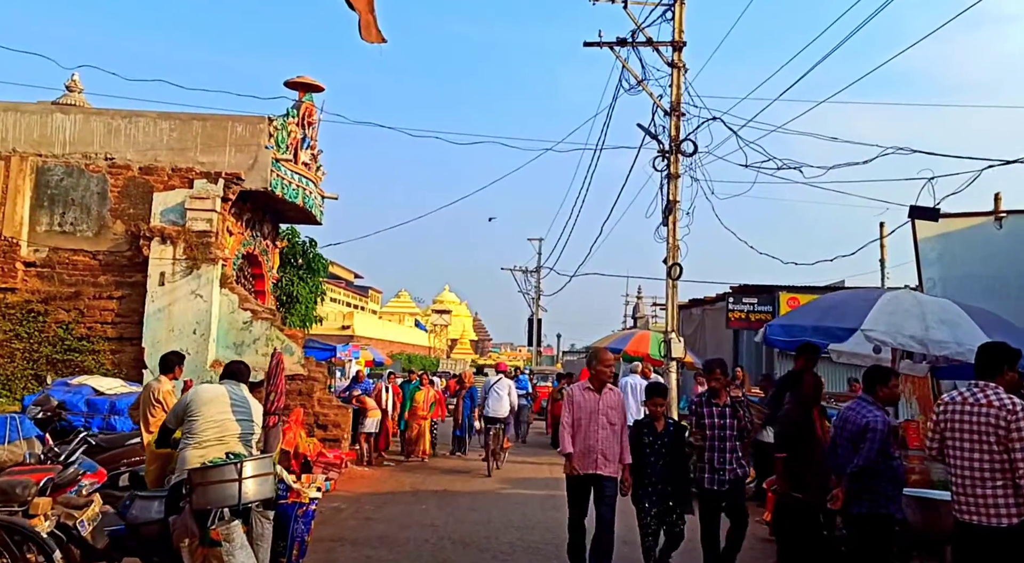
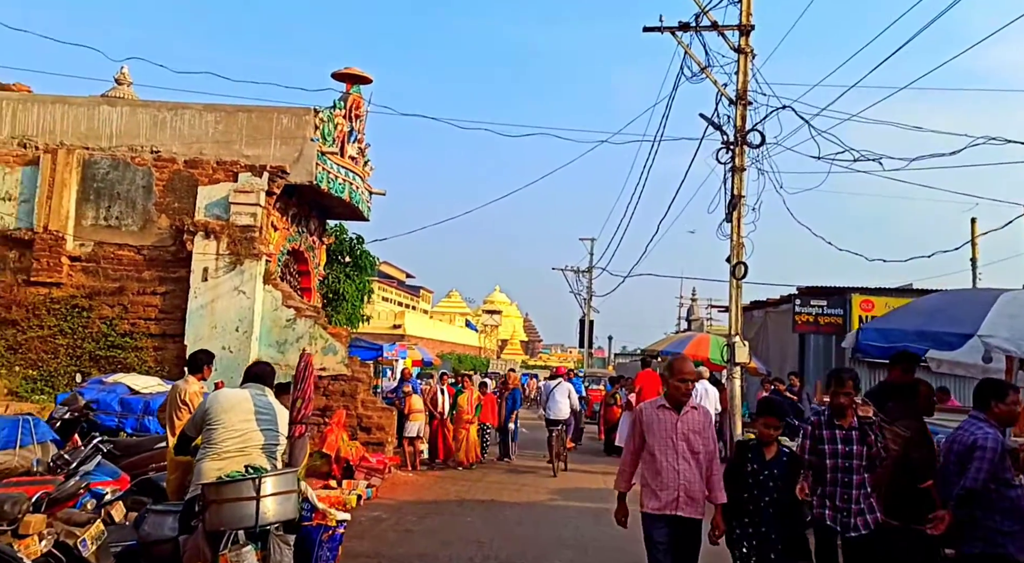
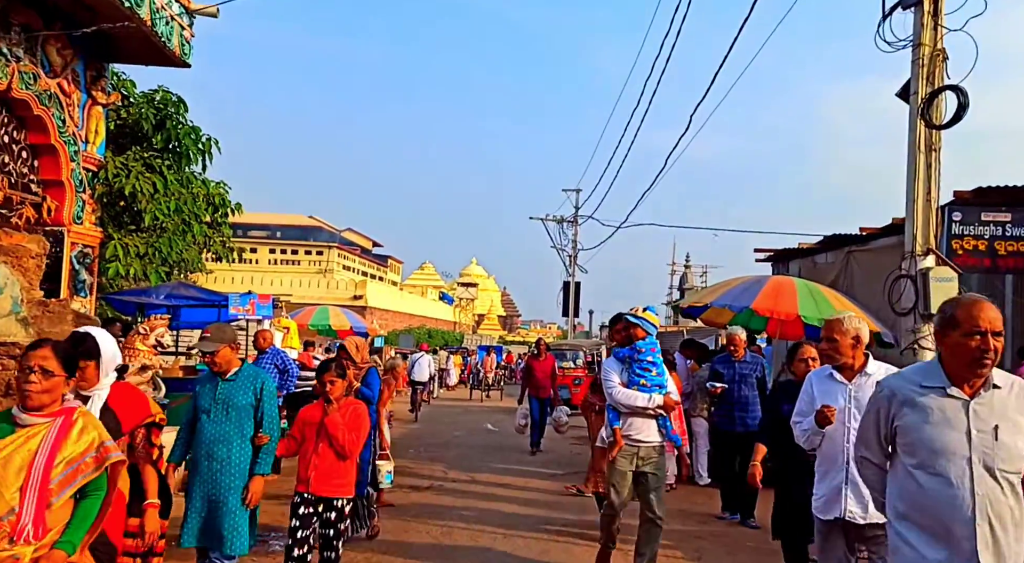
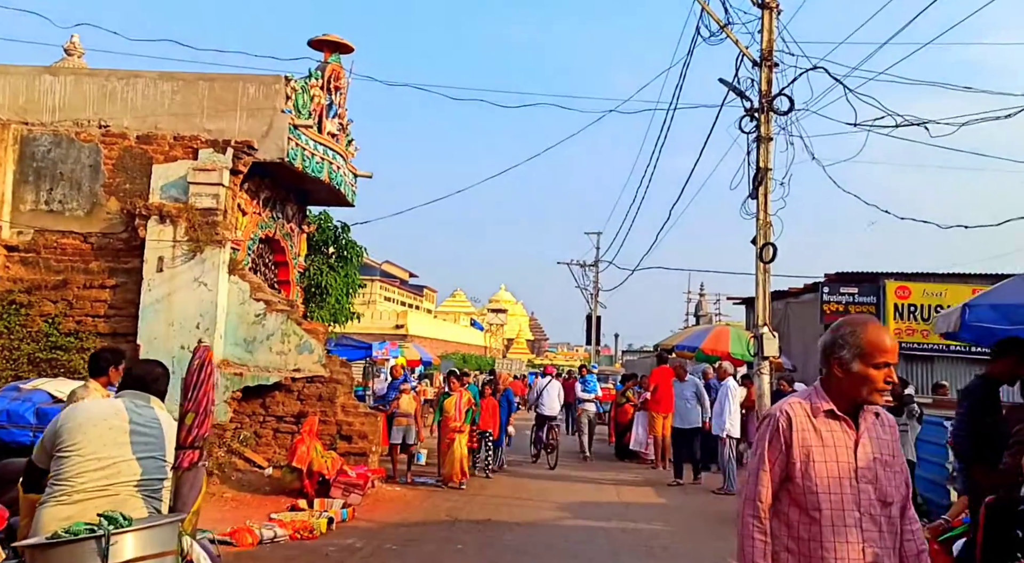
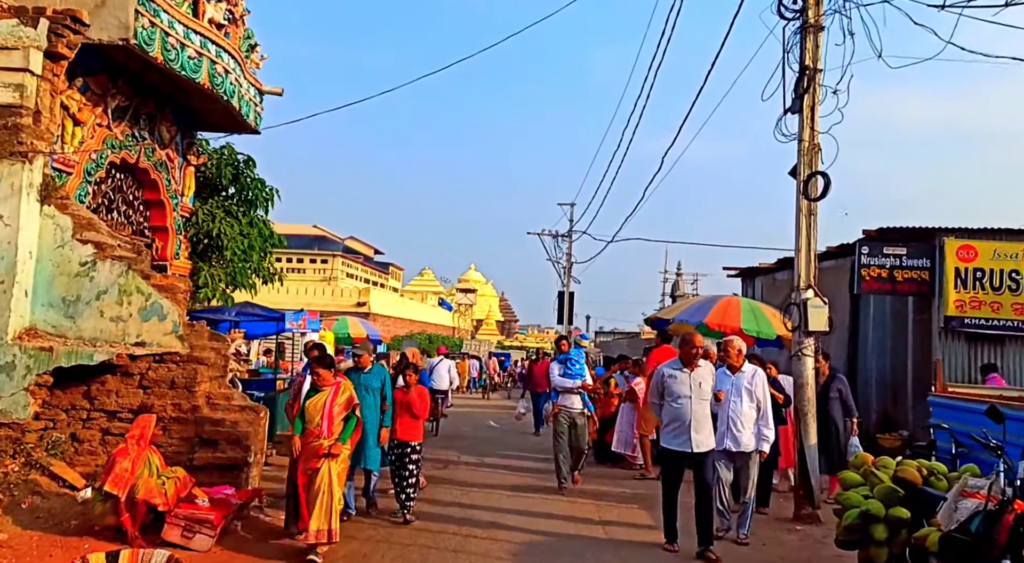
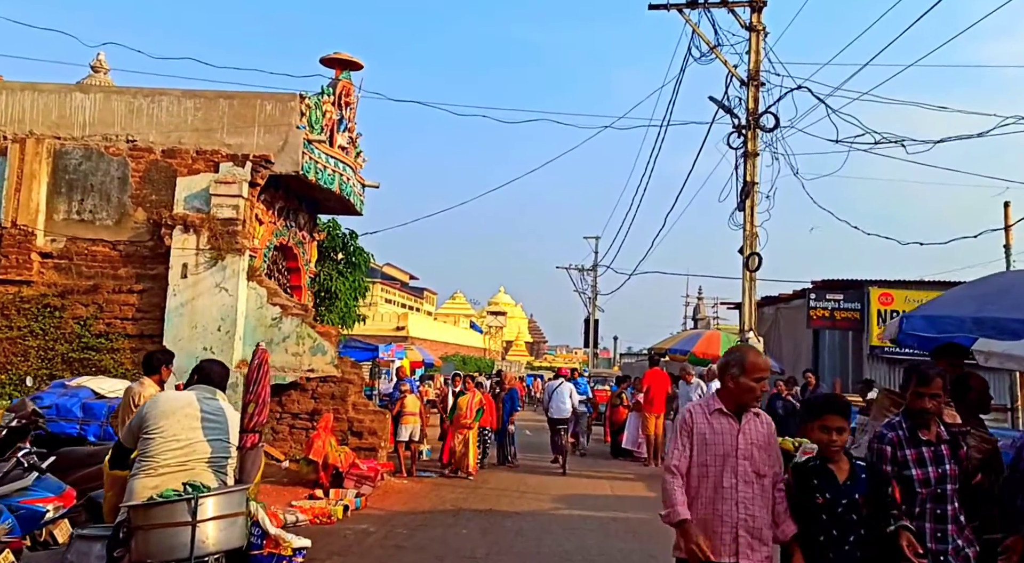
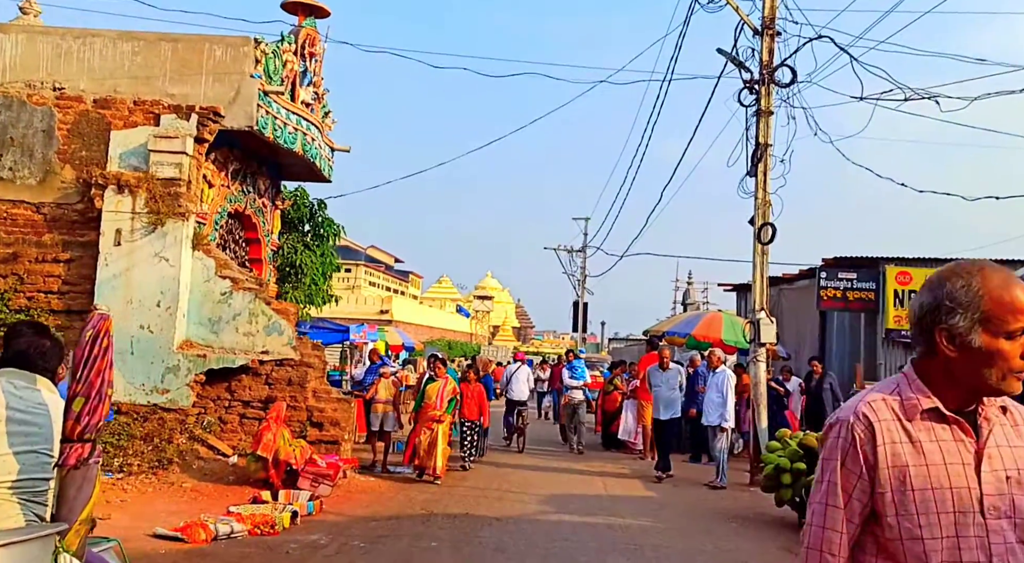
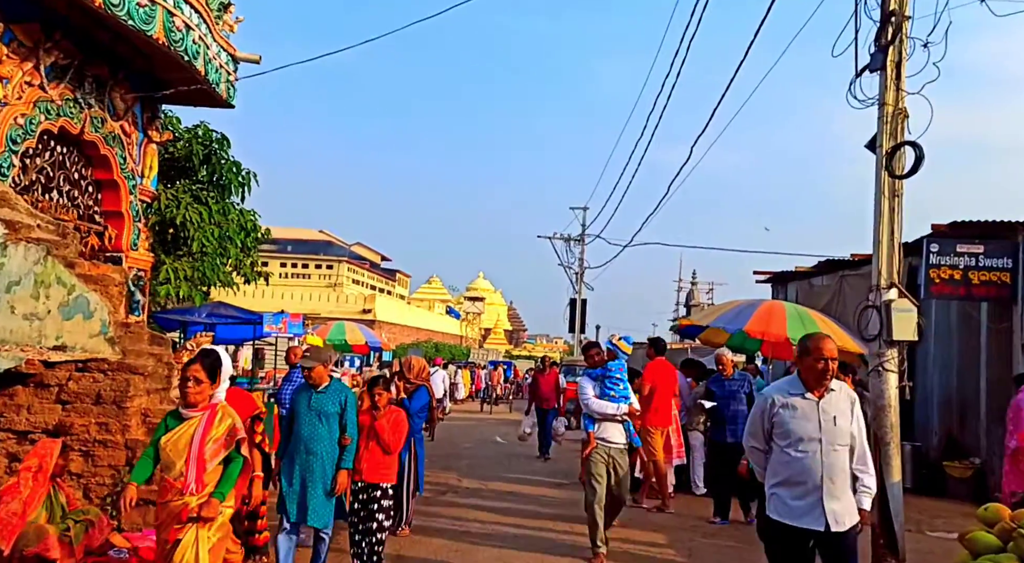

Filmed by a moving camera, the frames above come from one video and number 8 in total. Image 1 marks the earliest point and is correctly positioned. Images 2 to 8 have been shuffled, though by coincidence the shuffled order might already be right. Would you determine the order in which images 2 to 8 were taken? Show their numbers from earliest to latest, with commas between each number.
2, 6, 4, 7, 5, 8, 3
